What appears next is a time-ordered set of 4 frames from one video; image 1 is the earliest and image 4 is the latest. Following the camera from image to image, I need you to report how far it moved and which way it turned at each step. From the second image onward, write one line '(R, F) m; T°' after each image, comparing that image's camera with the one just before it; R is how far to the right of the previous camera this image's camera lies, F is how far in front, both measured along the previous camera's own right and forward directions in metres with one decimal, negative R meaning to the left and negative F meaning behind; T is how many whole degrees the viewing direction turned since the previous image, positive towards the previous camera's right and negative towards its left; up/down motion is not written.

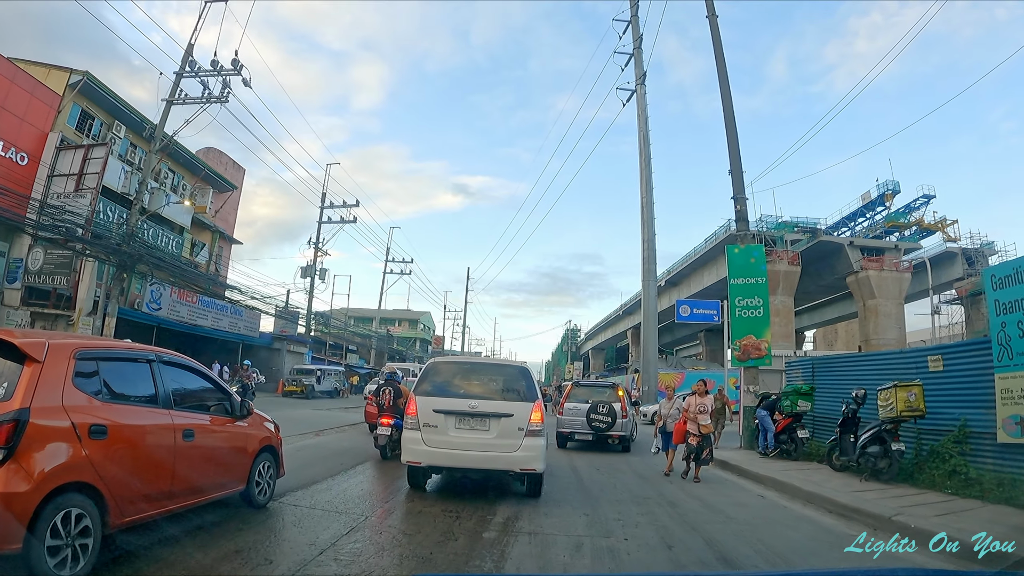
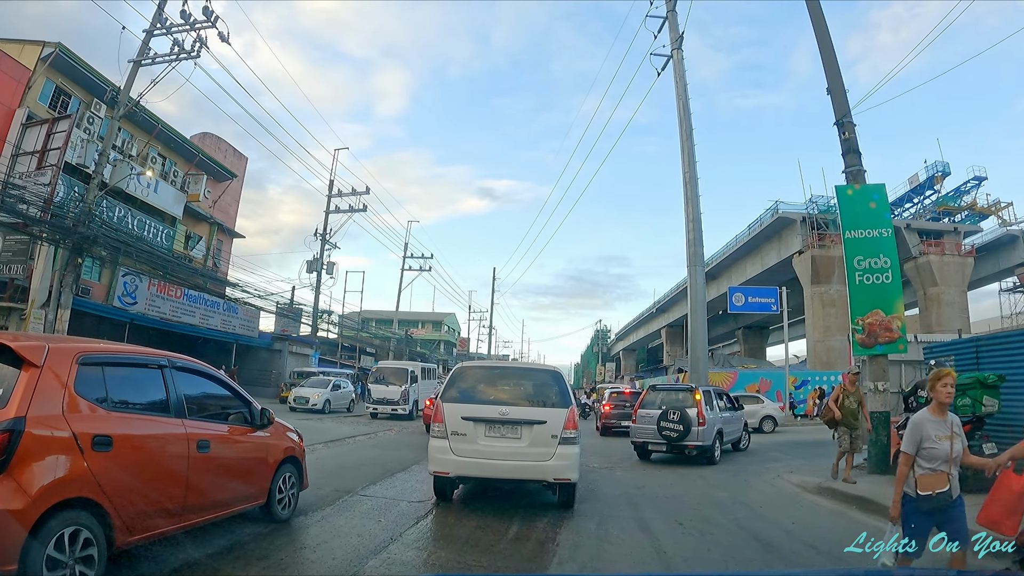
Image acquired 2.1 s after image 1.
(0.0, +1.0) m; -3°
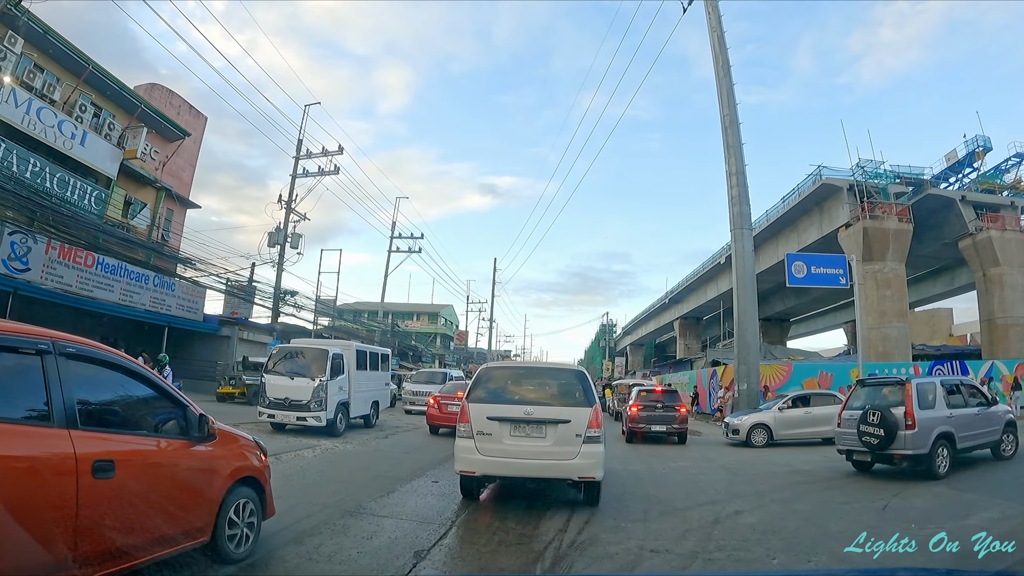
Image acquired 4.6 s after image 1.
(0.0, +1.5) m; 0°
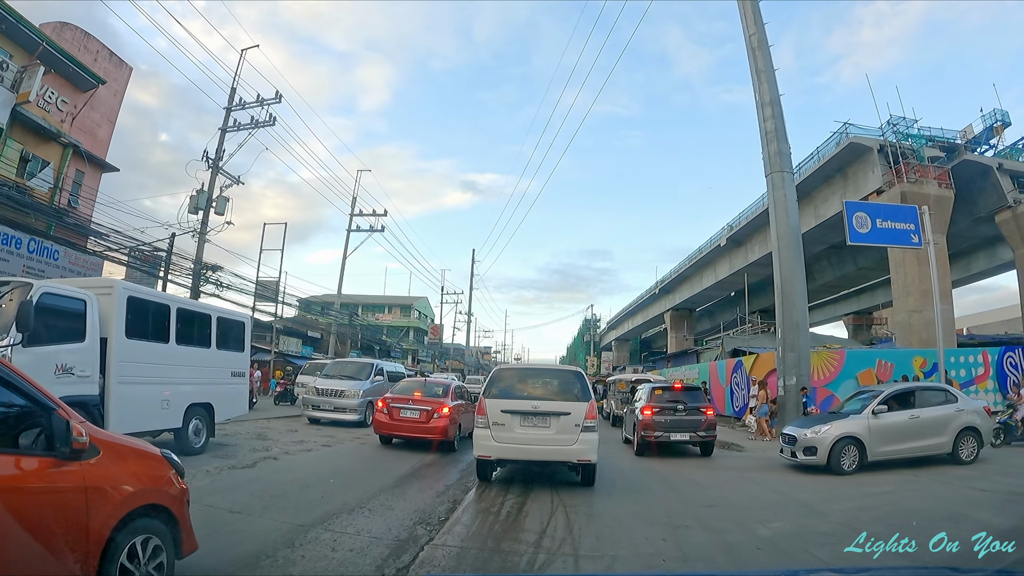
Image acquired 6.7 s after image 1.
(+0.1, +1.4) m; +2°
